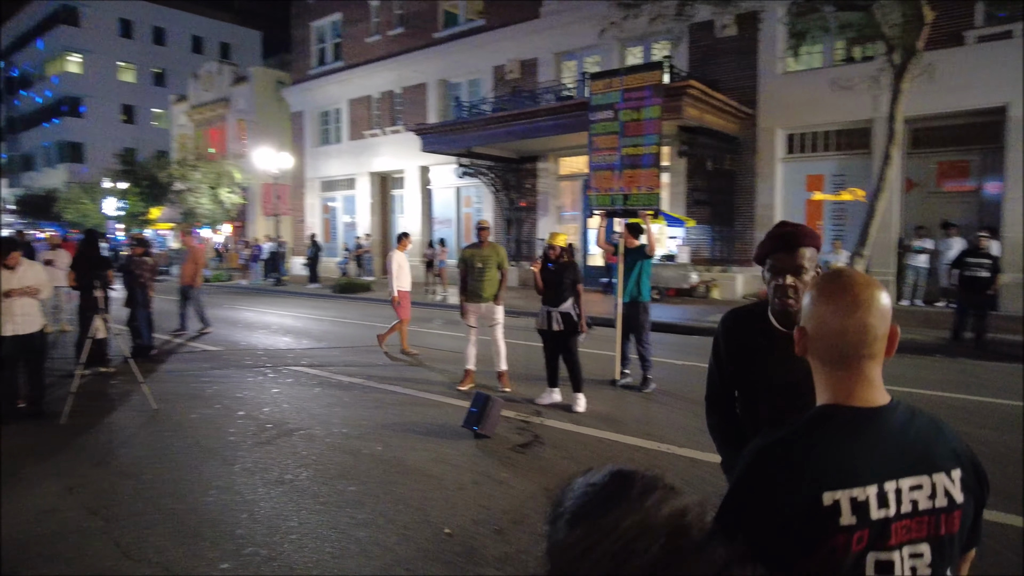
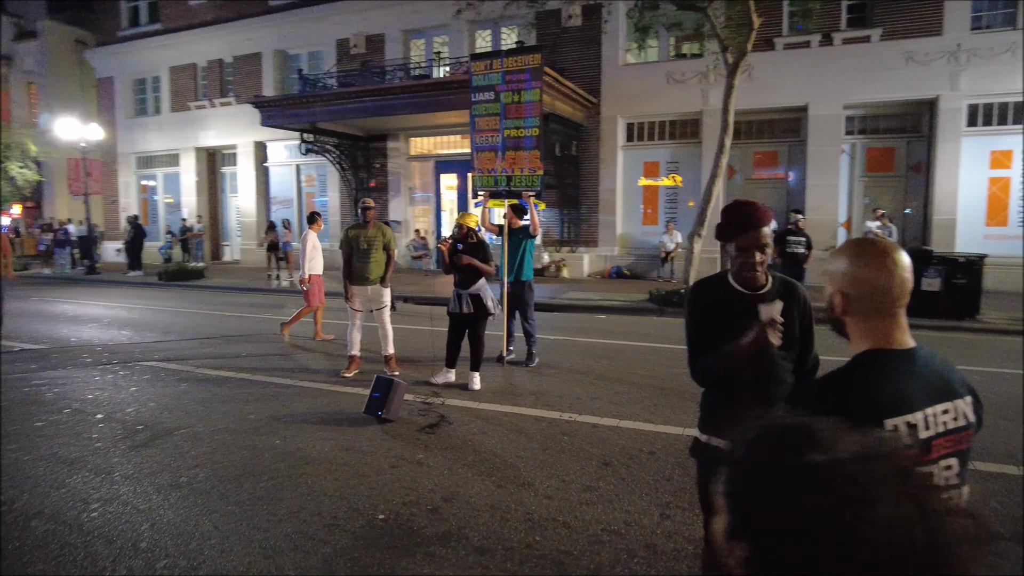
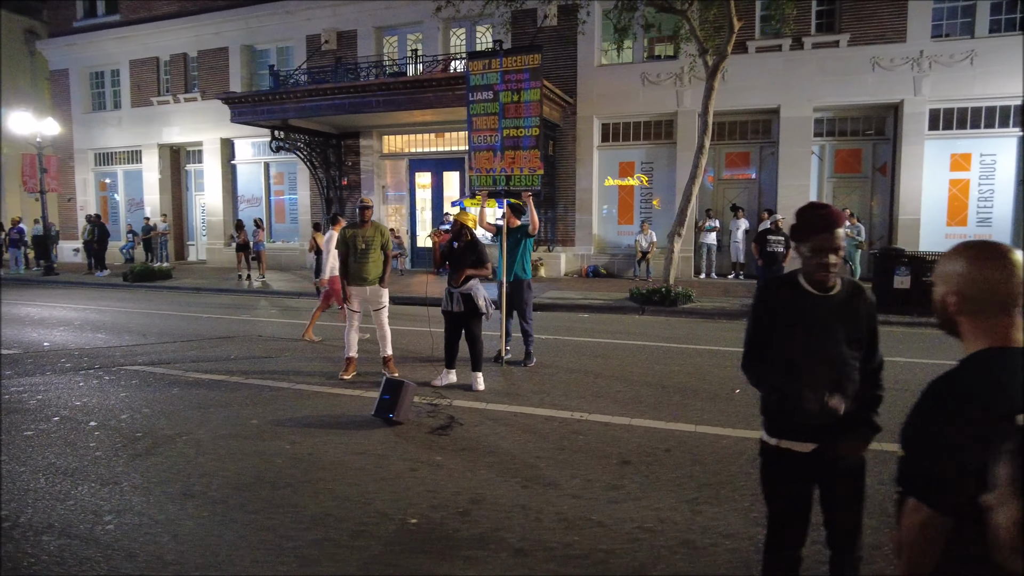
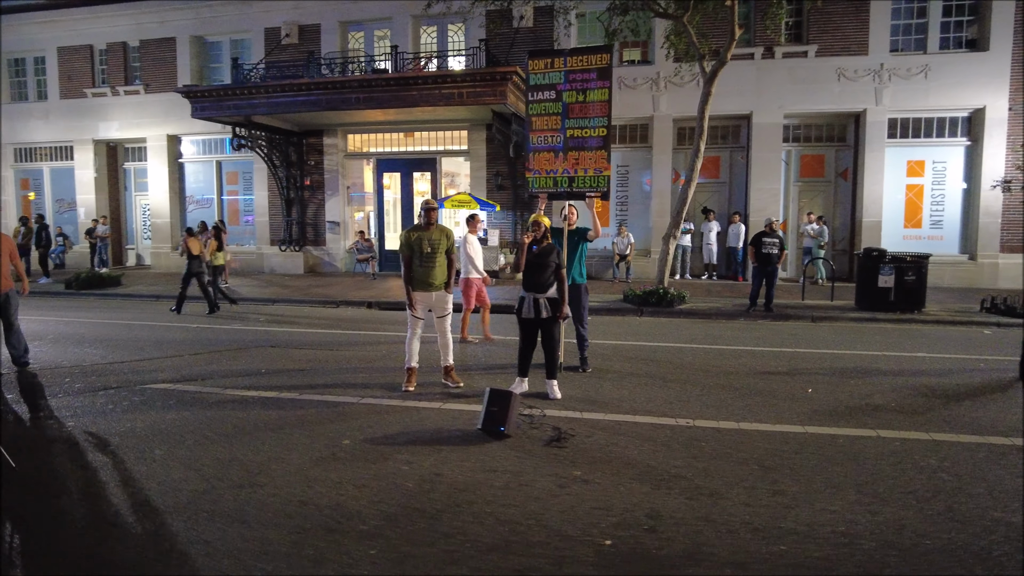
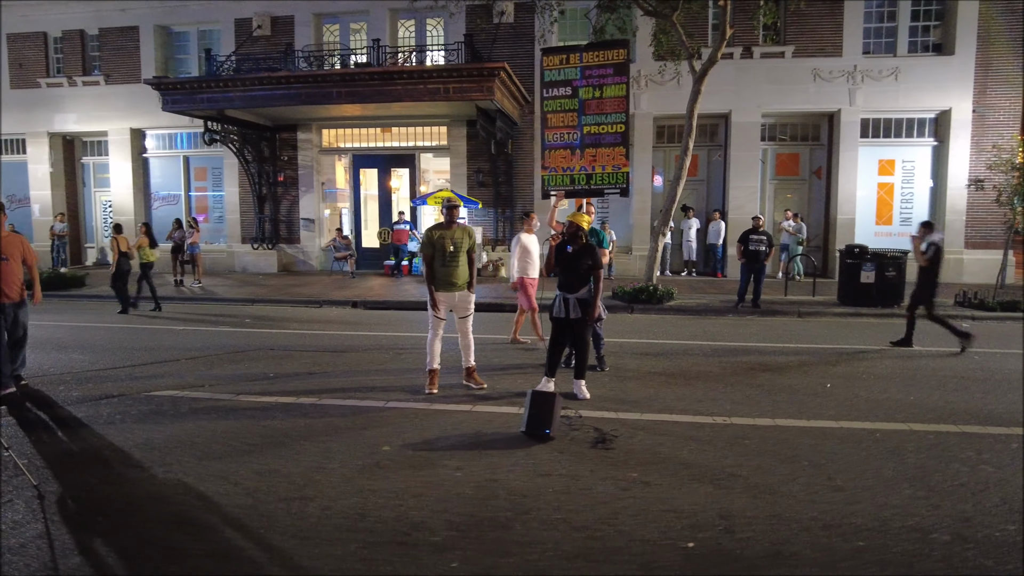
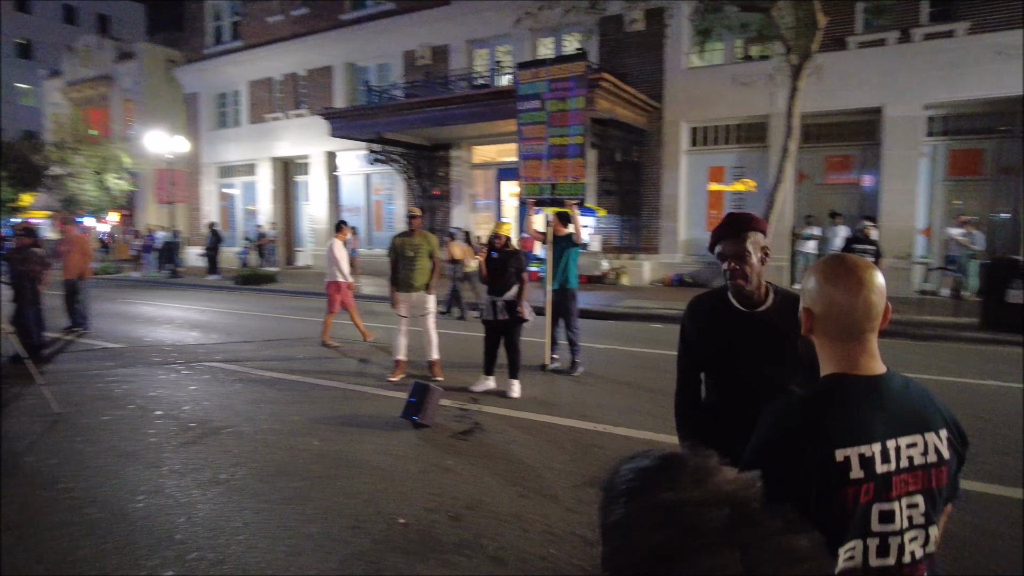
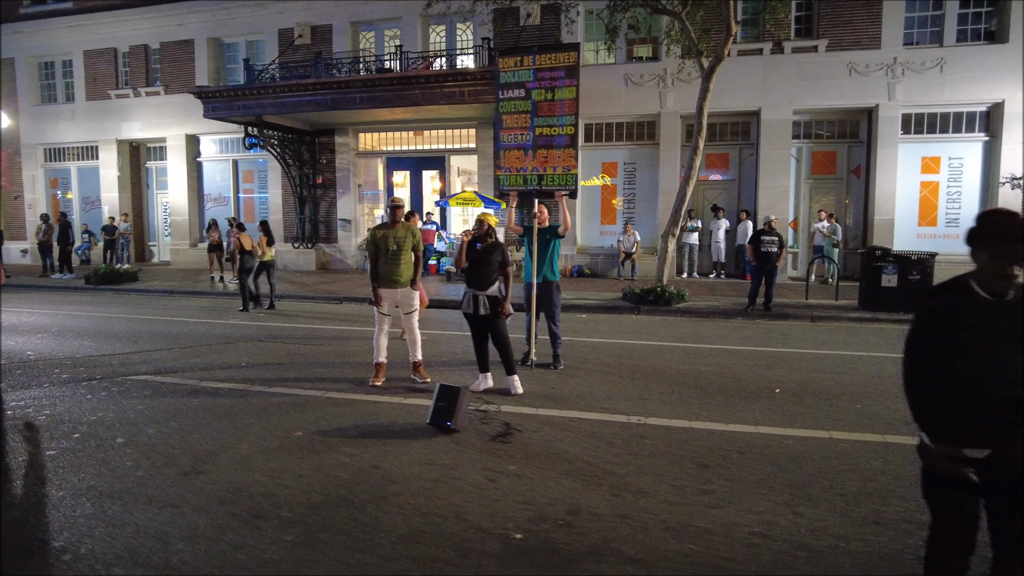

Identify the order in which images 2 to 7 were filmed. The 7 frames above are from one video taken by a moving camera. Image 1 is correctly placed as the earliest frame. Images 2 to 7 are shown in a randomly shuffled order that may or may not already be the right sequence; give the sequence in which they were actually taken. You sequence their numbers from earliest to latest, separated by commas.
6, 2, 3, 7, 4, 5
